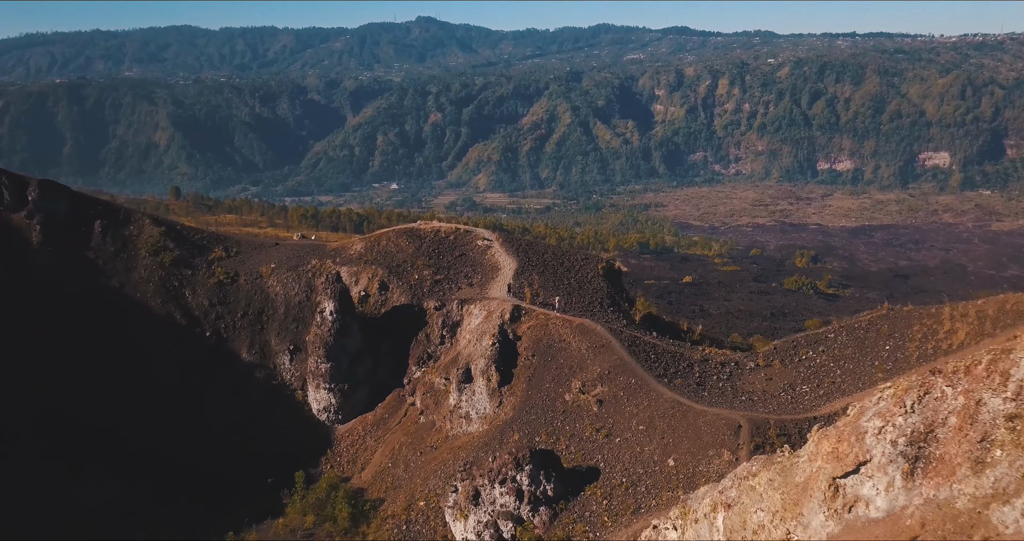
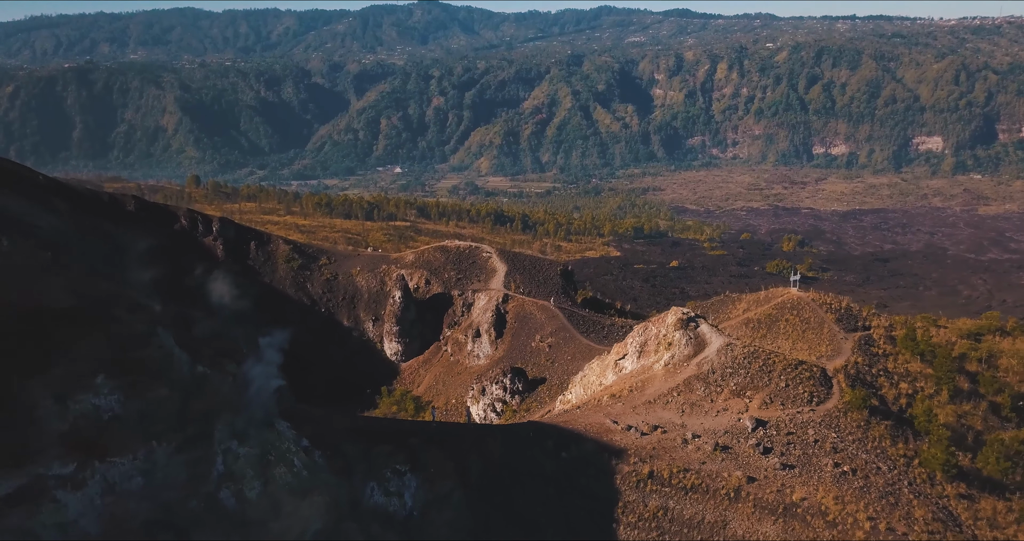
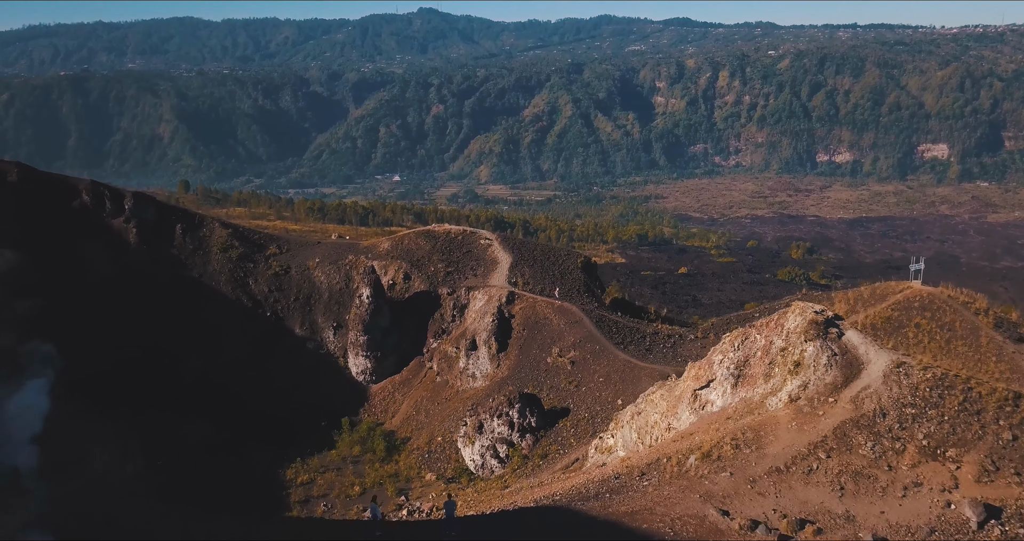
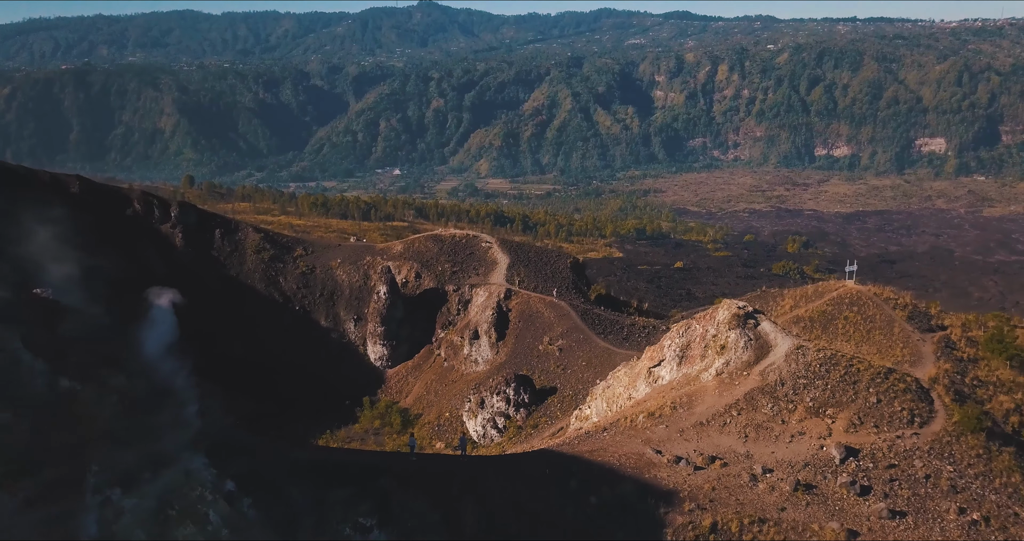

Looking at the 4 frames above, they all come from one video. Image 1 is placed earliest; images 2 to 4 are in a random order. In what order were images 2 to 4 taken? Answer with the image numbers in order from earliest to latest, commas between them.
3, 4, 2
